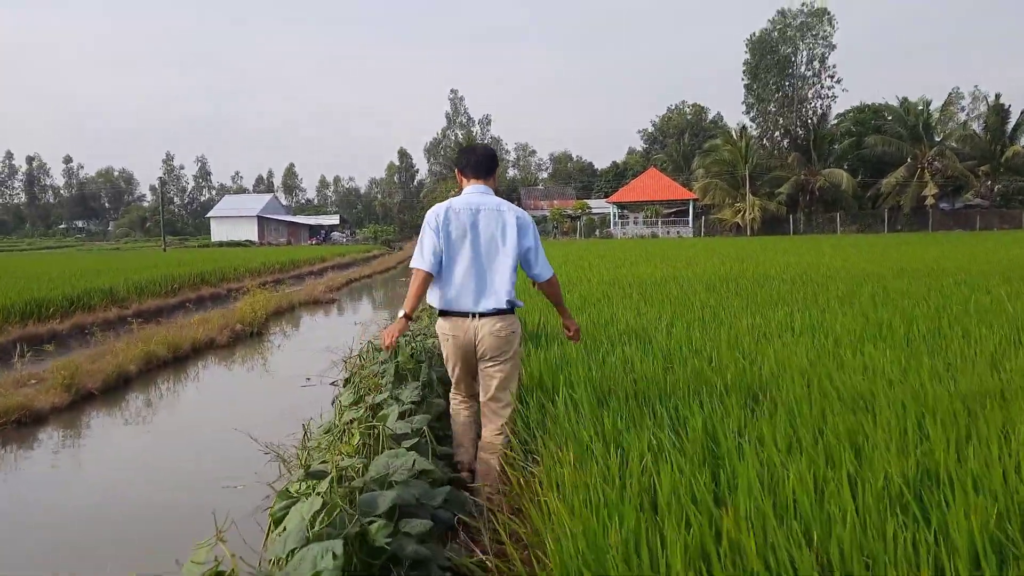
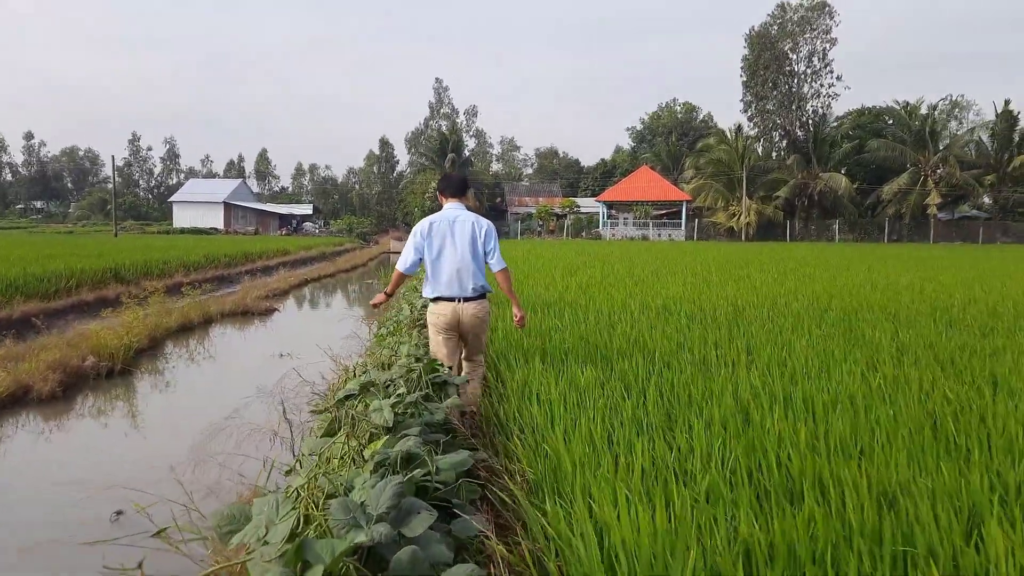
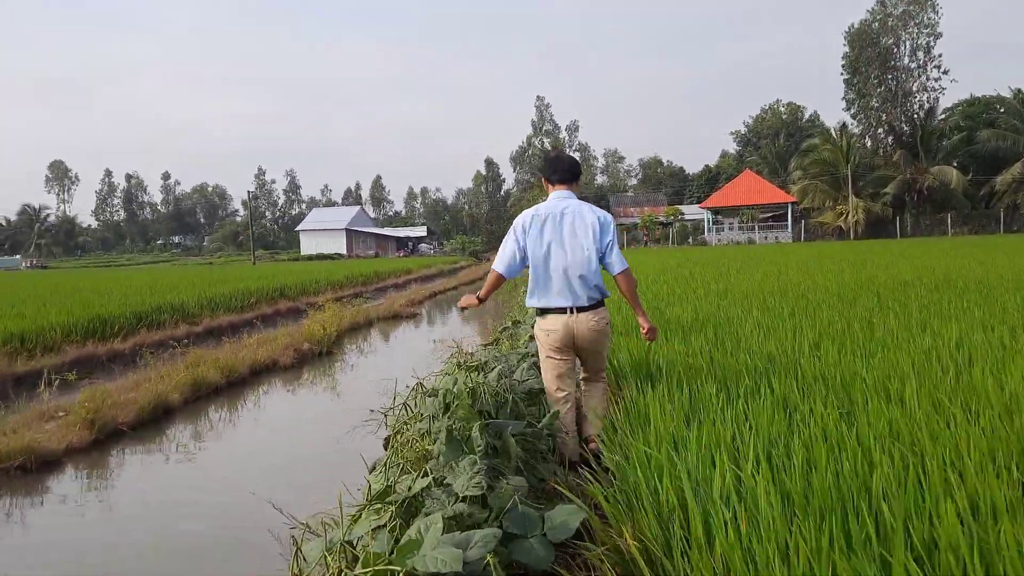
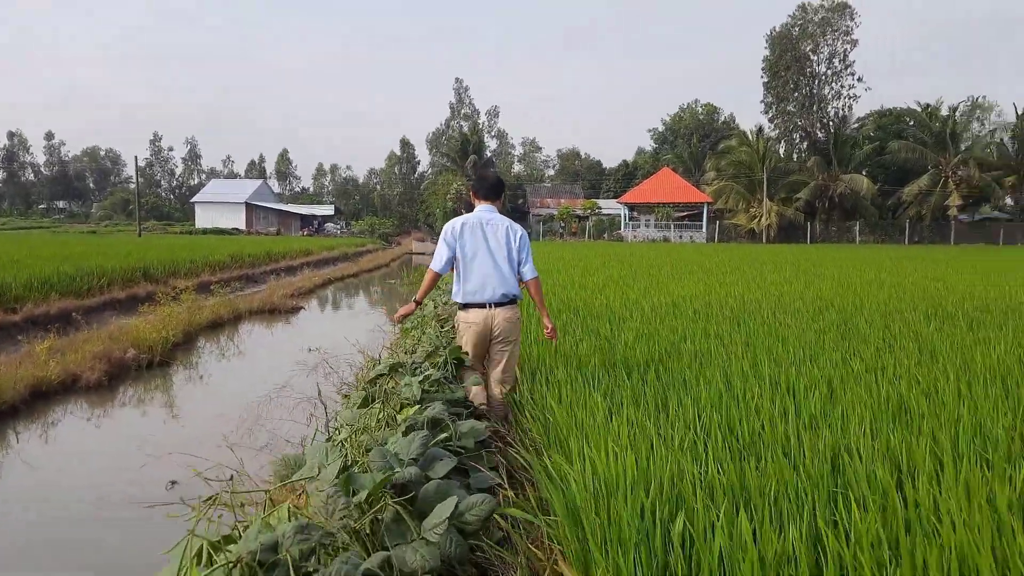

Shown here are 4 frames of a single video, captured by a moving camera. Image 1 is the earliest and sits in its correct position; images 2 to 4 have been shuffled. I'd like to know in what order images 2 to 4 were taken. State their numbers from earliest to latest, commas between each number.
3, 4, 2
